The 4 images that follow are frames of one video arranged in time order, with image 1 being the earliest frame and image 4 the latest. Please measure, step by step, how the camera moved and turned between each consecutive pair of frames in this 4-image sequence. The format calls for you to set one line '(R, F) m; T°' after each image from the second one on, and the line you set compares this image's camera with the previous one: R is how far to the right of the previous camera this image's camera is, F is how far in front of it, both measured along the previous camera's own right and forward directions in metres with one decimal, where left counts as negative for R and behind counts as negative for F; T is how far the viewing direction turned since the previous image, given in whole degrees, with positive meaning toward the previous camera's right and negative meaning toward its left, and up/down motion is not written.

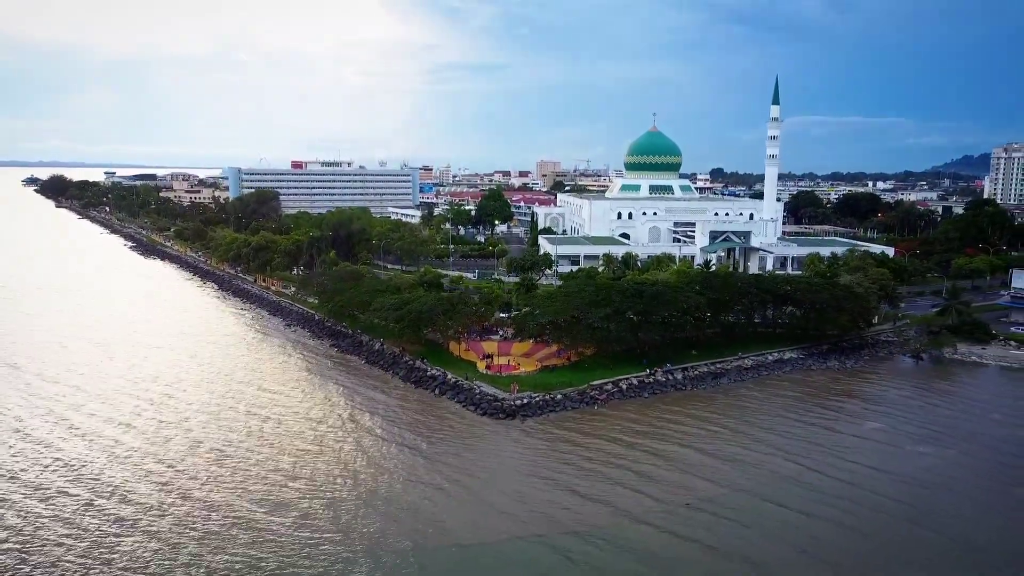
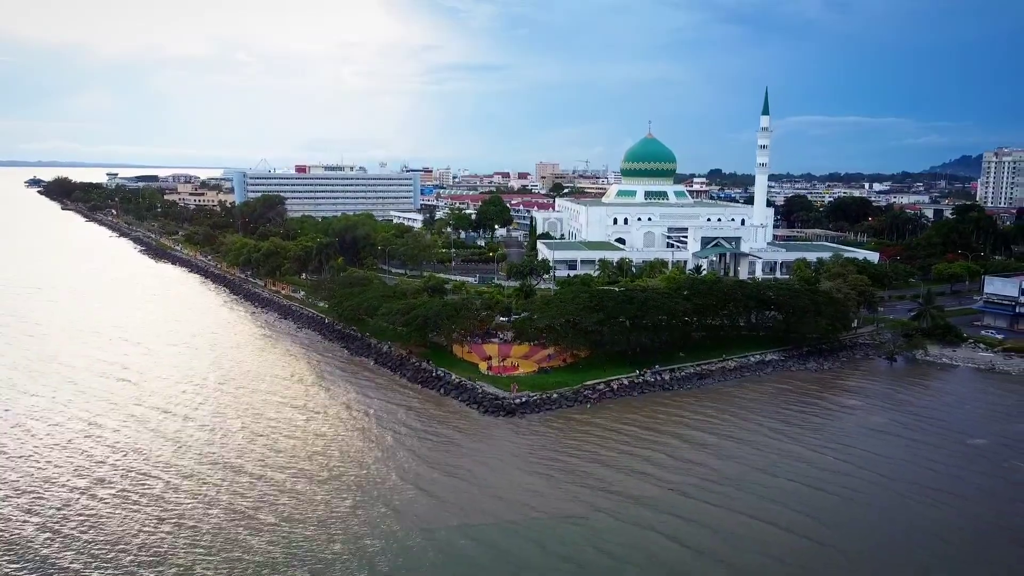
(0.0, -1.5) m; 0°
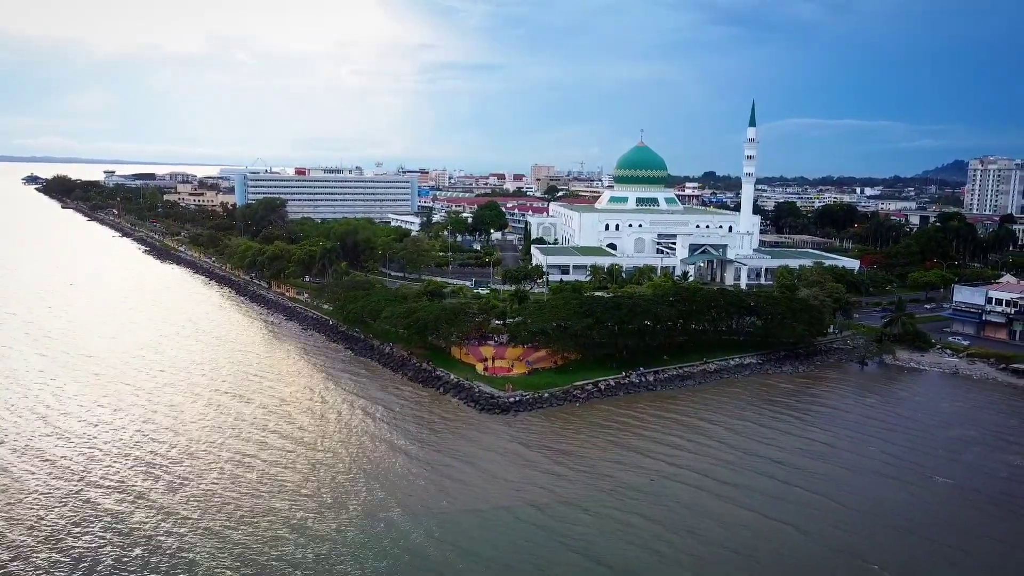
(0.0, -1.5) m; 0°
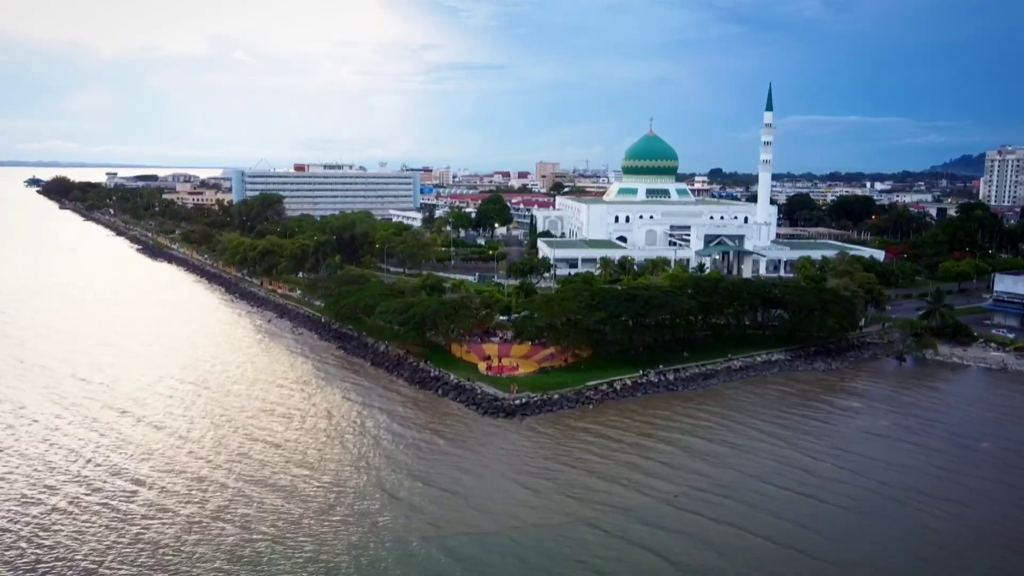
(0.0, +2.1) m; 0°
